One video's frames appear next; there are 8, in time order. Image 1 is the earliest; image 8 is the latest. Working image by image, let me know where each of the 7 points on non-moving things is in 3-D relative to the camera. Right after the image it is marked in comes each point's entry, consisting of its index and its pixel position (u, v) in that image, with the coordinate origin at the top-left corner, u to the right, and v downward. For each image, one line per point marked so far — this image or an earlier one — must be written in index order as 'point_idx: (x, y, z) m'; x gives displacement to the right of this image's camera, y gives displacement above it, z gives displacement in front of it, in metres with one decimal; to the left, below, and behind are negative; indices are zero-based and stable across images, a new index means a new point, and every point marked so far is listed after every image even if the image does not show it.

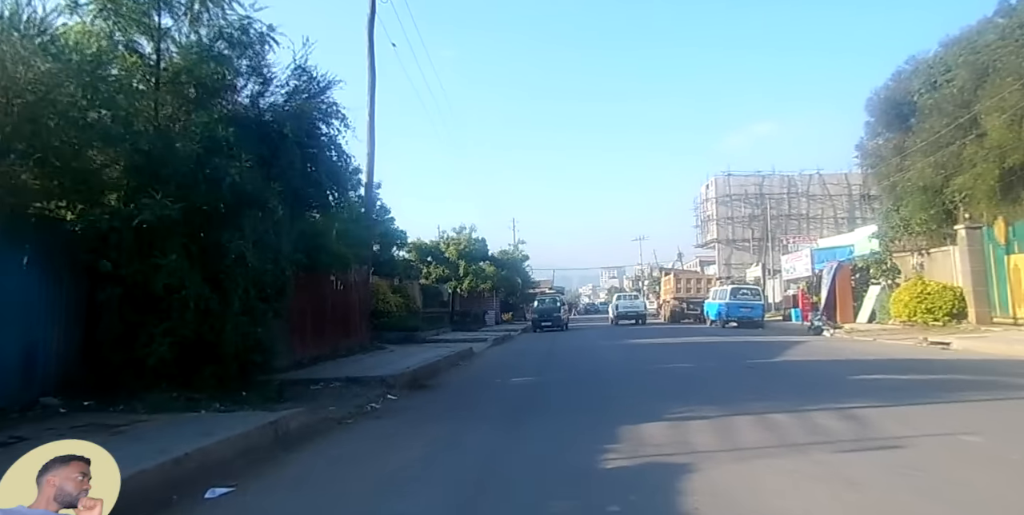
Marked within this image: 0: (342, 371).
0: (-4.1, -2.7, +16.3) m
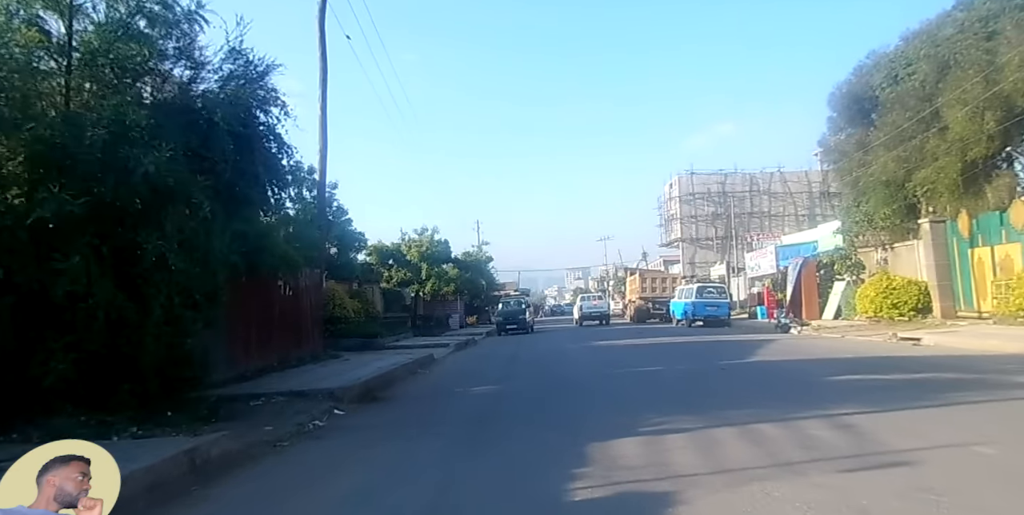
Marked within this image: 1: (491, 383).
0: (-5.0, -2.8, +15.0) m
1: (-0.5, -2.9, +15.5) m
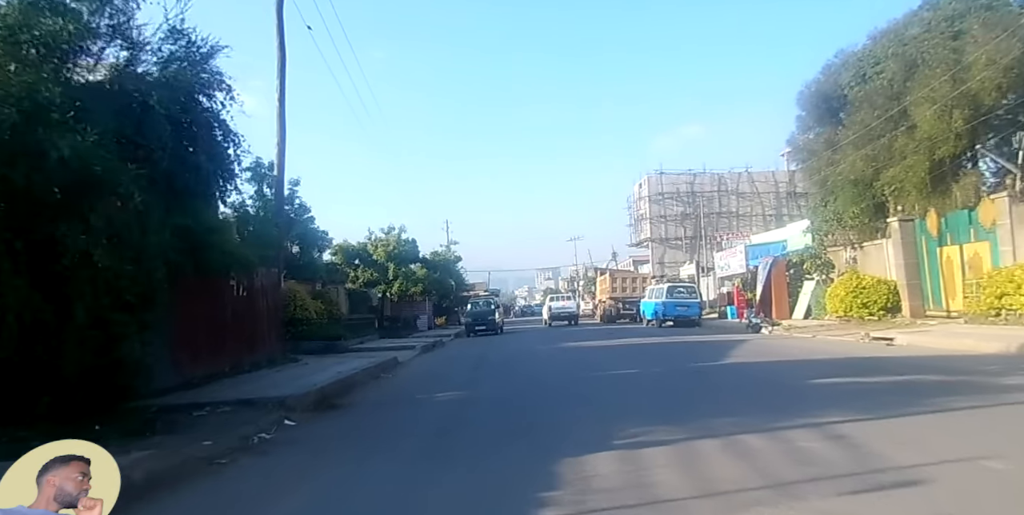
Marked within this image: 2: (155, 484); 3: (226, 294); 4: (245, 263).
0: (-5.7, -2.8, +13.9) m
1: (-1.2, -2.9, +14.7) m
2: (-4.1, -2.6, +7.7) m
3: (-7.5, -0.9, +17.6) m
4: (-6.8, -0.2, +17.1) m
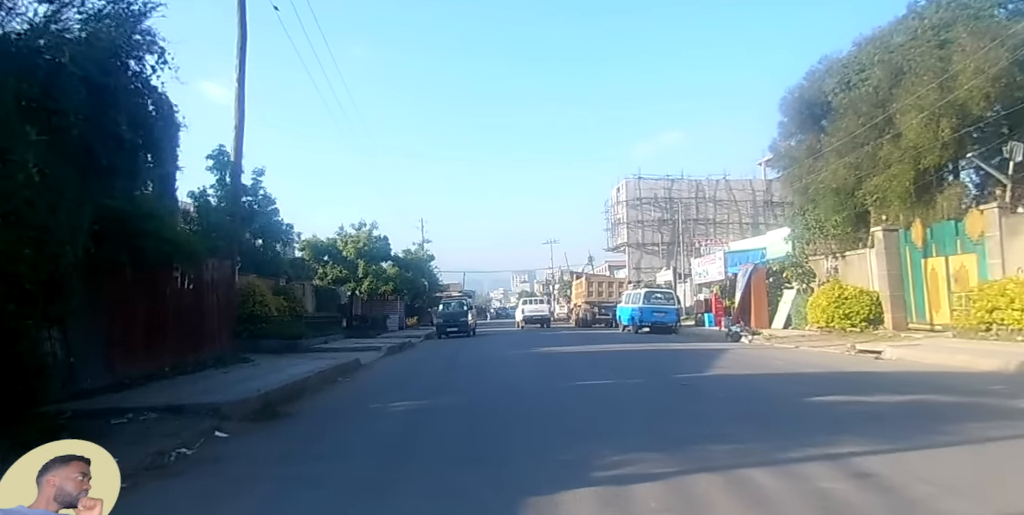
0: (-6.3, -2.5, +12.4) m
1: (-1.9, -2.8, +13.3) m
2: (-4.5, -2.4, +6.2) m
3: (-8.2, -0.7, +16.0) m
4: (-7.5, +0.1, +15.6) m
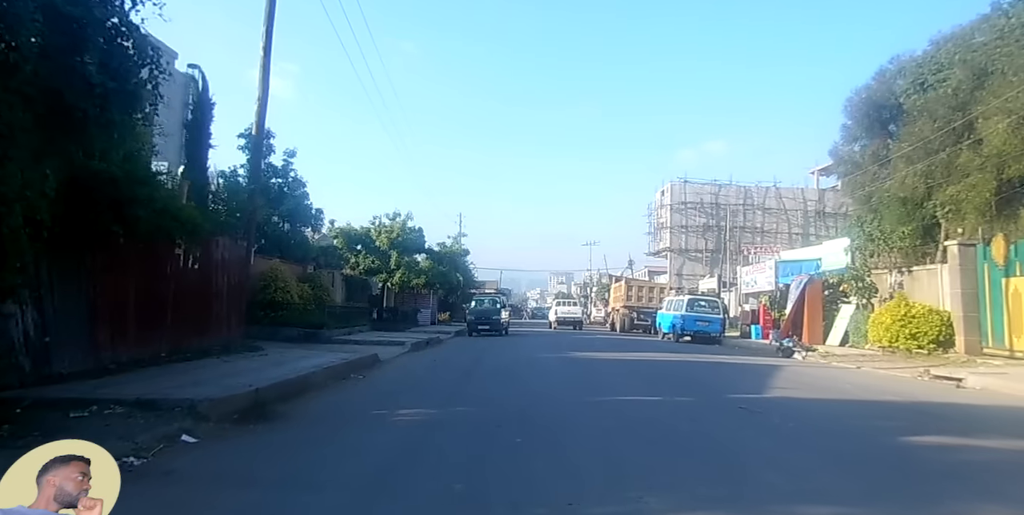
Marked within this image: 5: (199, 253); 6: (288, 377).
0: (-5.9, -2.1, +11.0) m
1: (-1.4, -2.5, +11.6) m
2: (-4.4, -2.0, +4.7) m
3: (-7.5, -0.1, +14.7) m
4: (-6.7, +0.6, +14.2) m
5: (-7.4, +0.1, +16.0) m
6: (-4.4, -2.3, +13.0) m
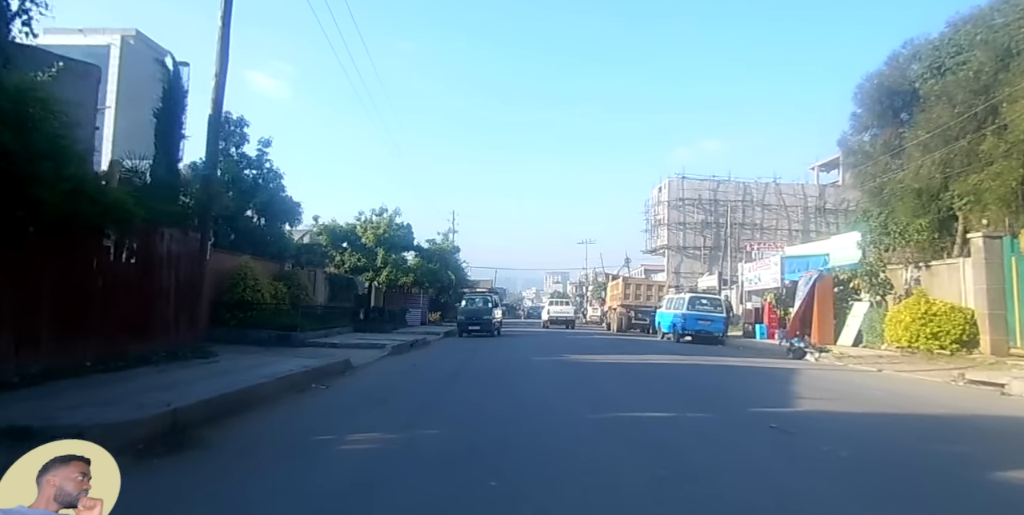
0: (-6.2, -1.9, +8.9) m
1: (-1.7, -2.4, +9.6) m
2: (-4.6, -1.9, +2.6) m
3: (-7.8, 0.0, +12.6) m
4: (-7.0, +0.7, +12.1) m
5: (-7.7, +0.3, +13.9) m
6: (-4.7, -2.2, +10.9) m
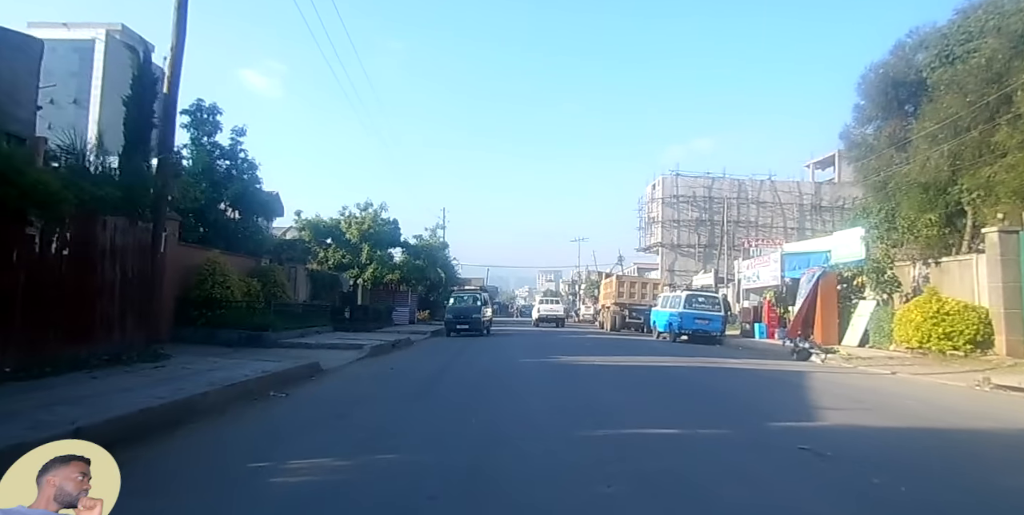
0: (-6.4, -1.8, +7.3) m
1: (-1.9, -2.2, +8.1) m
2: (-4.8, -1.7, +1.0) m
3: (-8.1, +0.2, +11.0) m
4: (-7.3, +0.9, +10.5) m
5: (-8.0, +0.4, +12.3) m
6: (-4.9, -2.0, +9.4) m
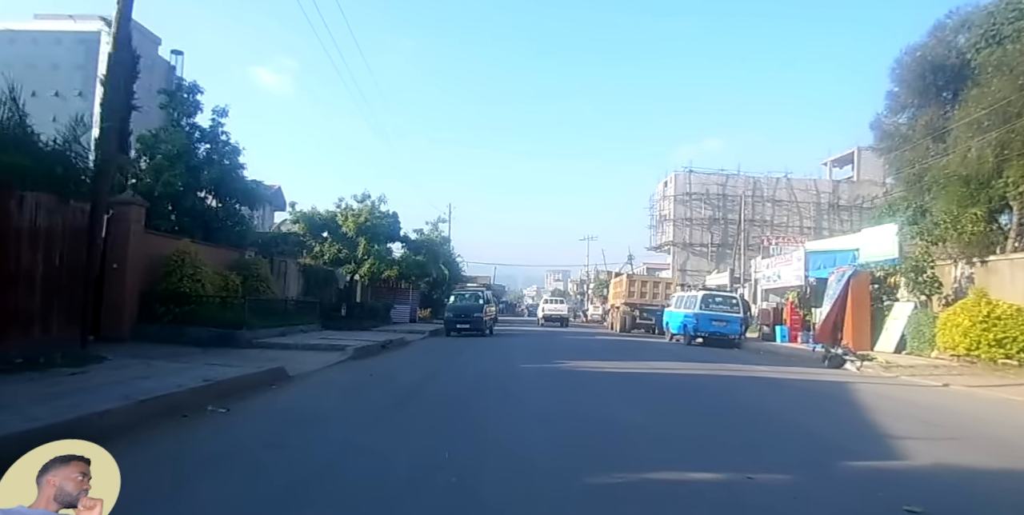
0: (-6.6, -1.5, +5.1) m
1: (-2.1, -2.0, +5.8) m
2: (-5.0, -1.5, -1.2) m
3: (-8.1, +0.4, +8.8) m
4: (-7.4, +1.2, +8.3) m
5: (-8.1, +0.7, +10.1) m
6: (-5.0, -1.8, +7.2) m
